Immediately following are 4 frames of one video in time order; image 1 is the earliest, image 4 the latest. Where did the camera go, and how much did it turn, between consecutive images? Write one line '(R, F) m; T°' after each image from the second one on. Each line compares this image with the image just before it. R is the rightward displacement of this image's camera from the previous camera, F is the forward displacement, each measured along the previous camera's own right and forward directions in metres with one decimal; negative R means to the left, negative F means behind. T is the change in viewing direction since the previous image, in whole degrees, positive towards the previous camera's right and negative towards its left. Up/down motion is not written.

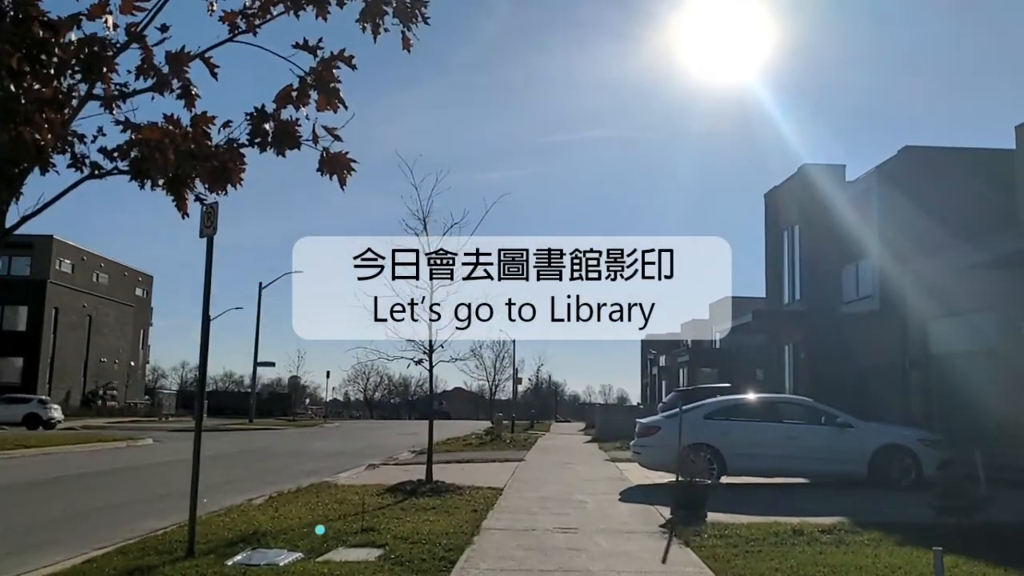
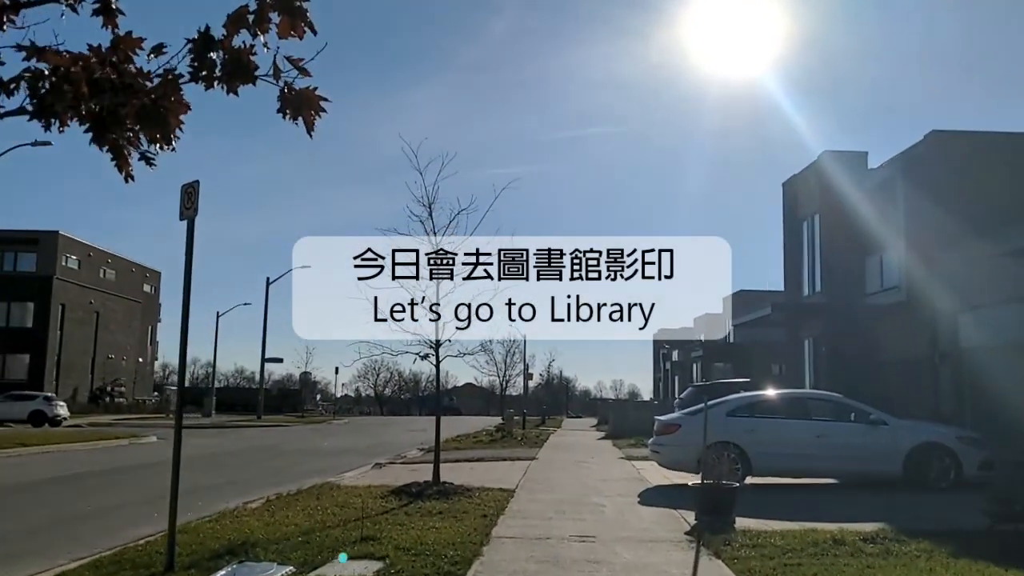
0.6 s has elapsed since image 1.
(0.0, +0.8) m; -1°
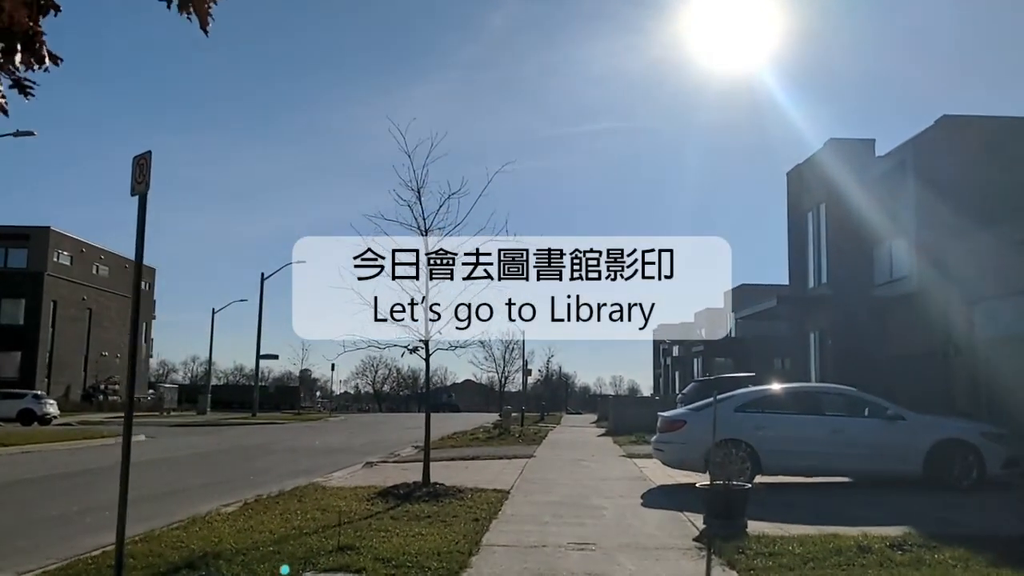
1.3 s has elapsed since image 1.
(+0.1, +0.8) m; 0°
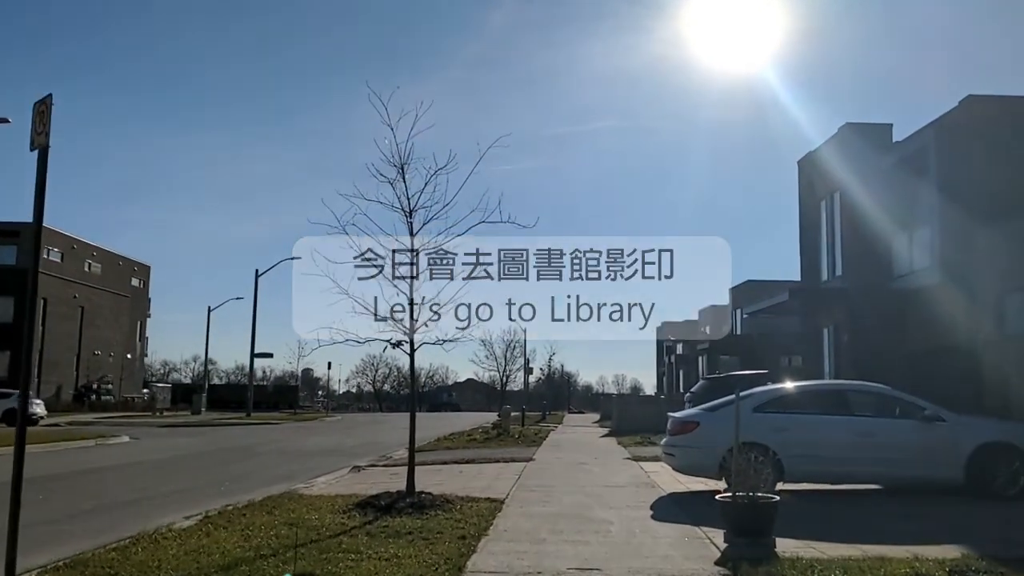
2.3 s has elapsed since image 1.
(+0.1, +1.3) m; 0°
